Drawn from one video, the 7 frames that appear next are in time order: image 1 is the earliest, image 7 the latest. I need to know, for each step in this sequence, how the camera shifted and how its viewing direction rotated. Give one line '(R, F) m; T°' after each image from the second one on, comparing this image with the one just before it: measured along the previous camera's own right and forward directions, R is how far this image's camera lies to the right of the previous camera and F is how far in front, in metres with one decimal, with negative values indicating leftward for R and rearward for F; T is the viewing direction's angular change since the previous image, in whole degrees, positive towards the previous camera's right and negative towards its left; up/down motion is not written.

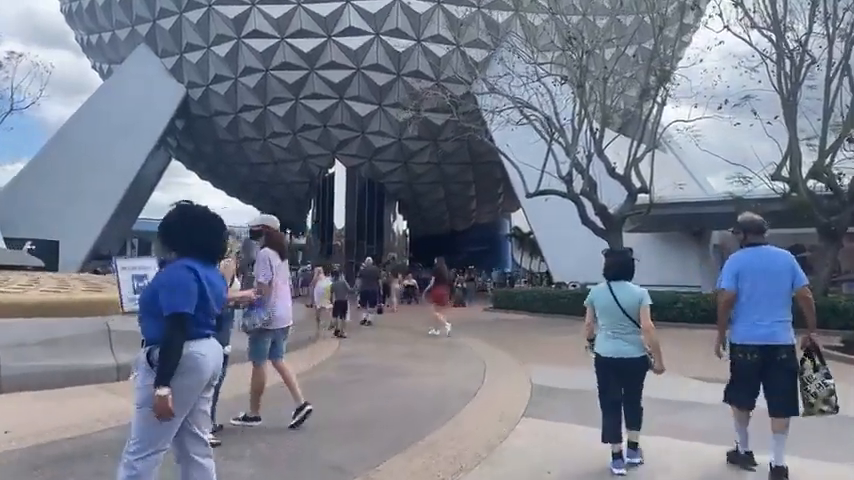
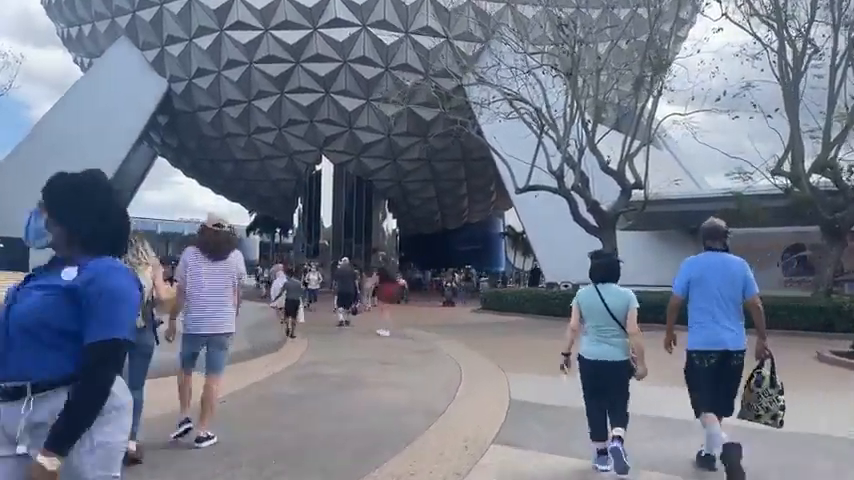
(+0.3, +0.9) m; 0°
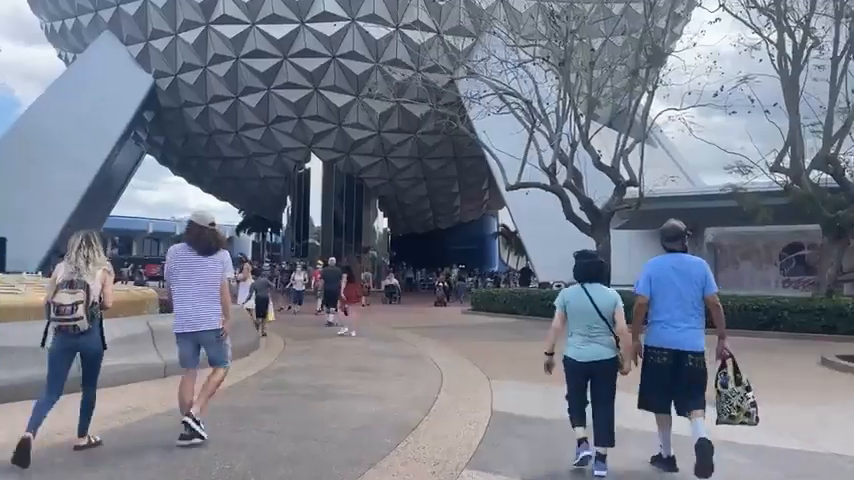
(+0.2, +0.6) m; 0°
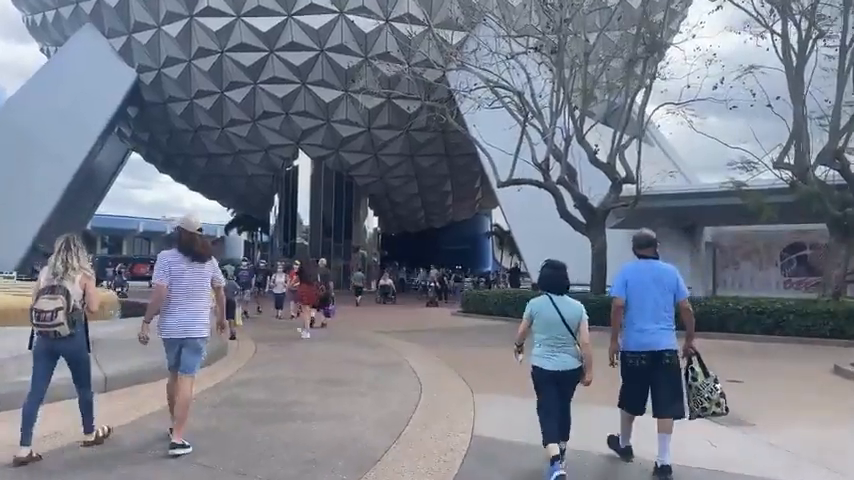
(+0.2, +0.8) m; 0°
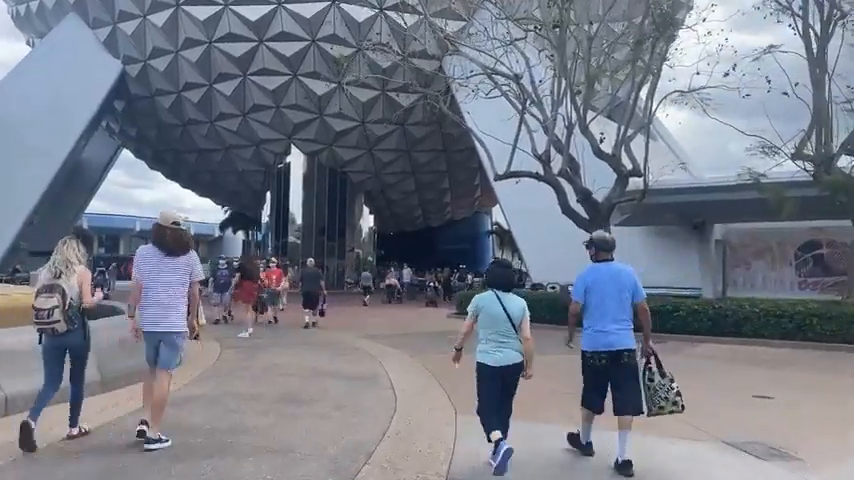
(+0.2, +1.2) m; 0°
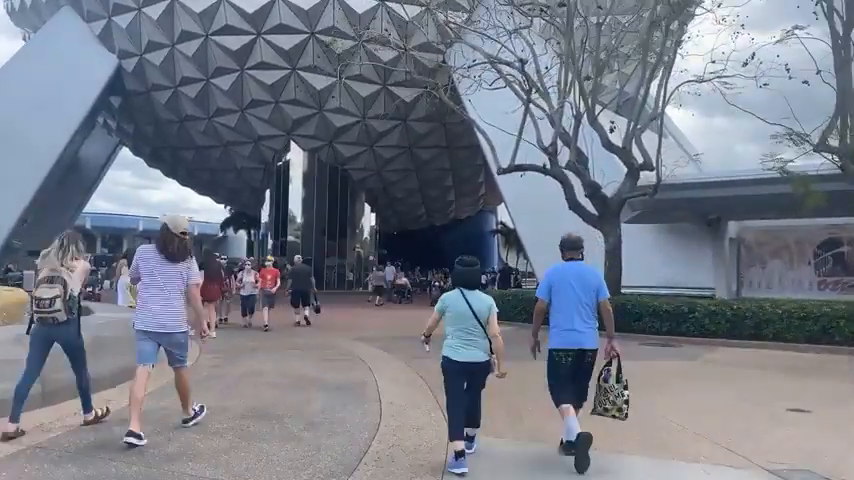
(+0.1, +0.8) m; 0°
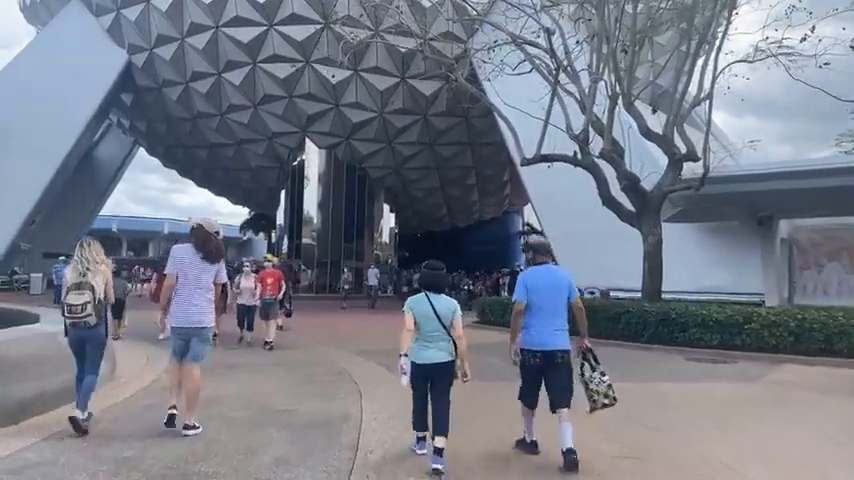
(+0.2, +1.6) m; -2°
